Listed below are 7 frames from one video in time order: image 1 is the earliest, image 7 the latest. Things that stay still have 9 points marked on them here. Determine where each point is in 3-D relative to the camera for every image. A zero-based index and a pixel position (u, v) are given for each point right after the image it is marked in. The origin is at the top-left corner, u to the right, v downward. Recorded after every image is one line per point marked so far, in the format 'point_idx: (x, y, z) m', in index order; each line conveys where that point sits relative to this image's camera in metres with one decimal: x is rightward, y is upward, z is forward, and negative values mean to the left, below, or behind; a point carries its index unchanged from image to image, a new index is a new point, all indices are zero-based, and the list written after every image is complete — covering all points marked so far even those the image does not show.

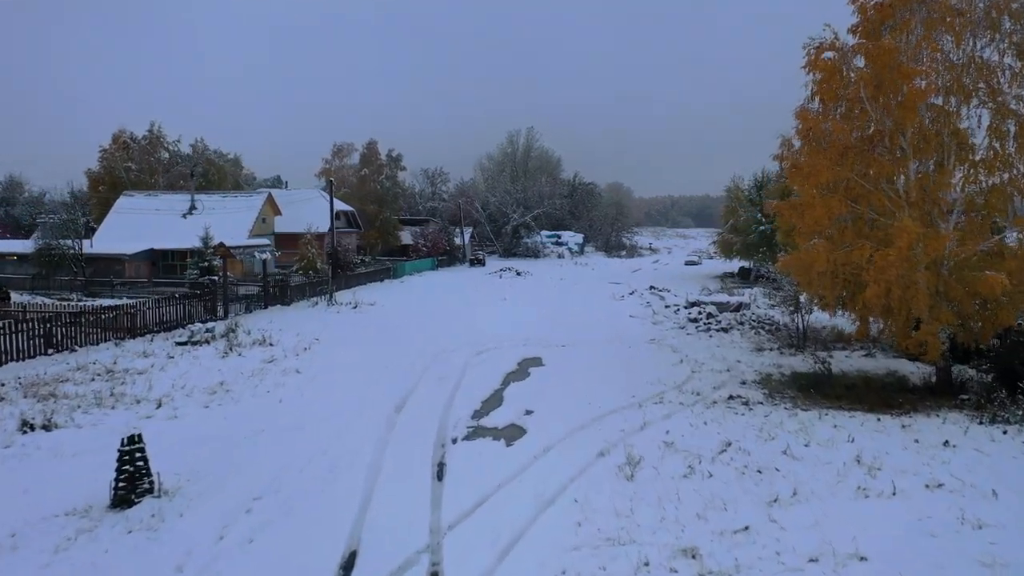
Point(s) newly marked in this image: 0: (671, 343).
0: (+4.3, -1.5, +17.5) m
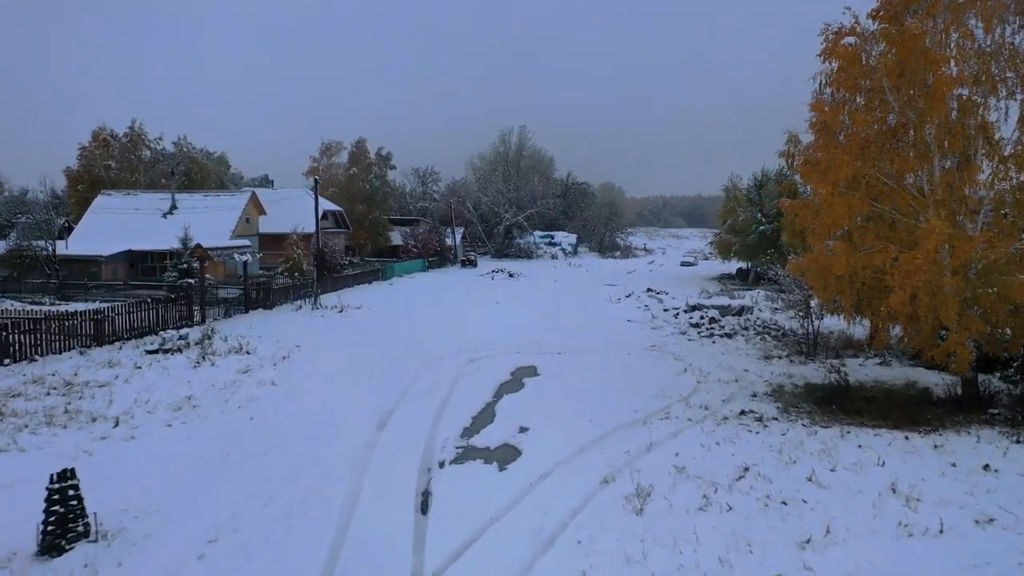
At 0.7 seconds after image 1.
0: (+4.1, -1.6, +16.5) m
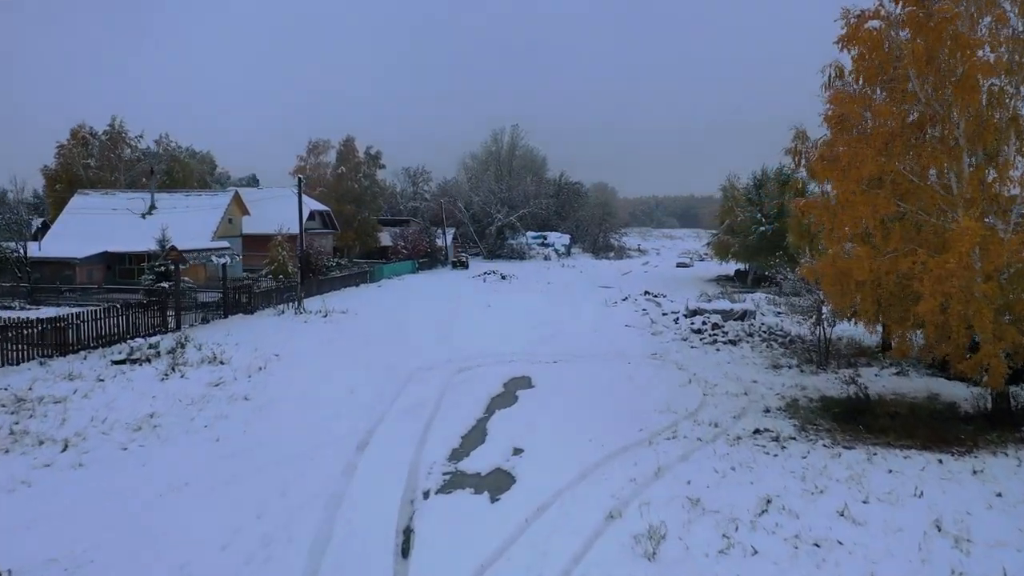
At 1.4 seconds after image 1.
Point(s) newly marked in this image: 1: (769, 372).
0: (+3.9, -1.7, +15.6) m
1: (+5.5, -1.8, +14.0) m
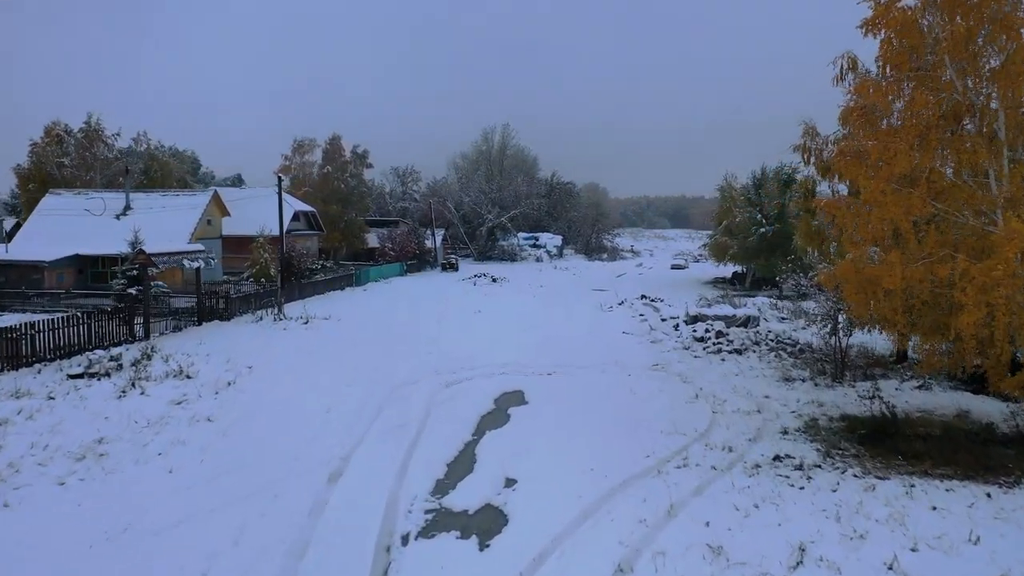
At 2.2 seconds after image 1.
0: (+3.7, -1.8, +14.6) m
1: (+5.3, -1.9, +13.0) m
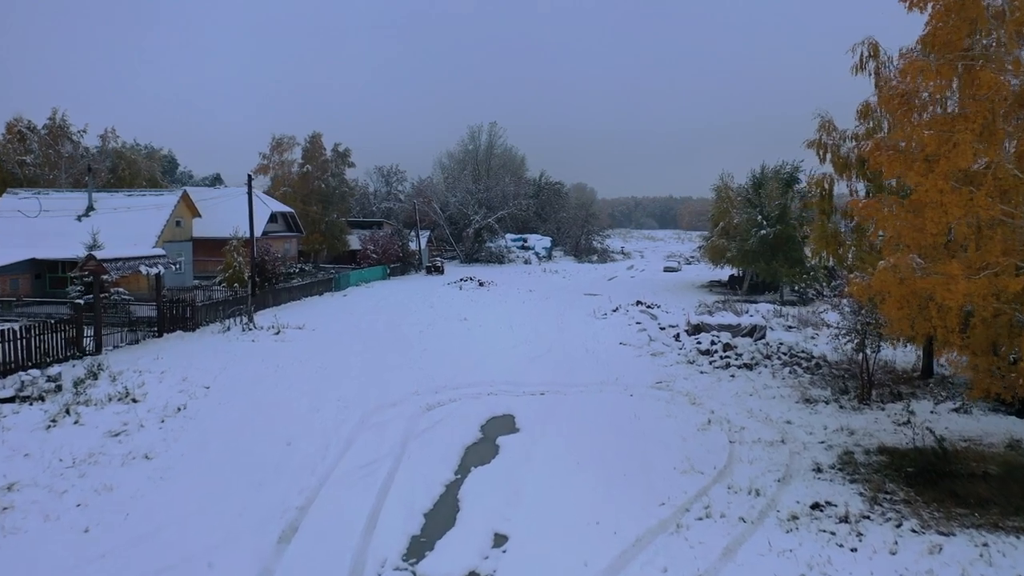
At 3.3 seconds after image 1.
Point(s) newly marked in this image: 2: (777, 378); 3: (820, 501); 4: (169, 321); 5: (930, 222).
0: (+3.5, -2.0, +13.1) m
1: (+5.1, -2.1, +11.6) m
2: (+5.5, -1.9, +13.6) m
3: (+3.7, -2.6, +7.9) m
4: (-10.3, -0.9, +19.7) m
5: (+5.2, +0.8, +8.1) m
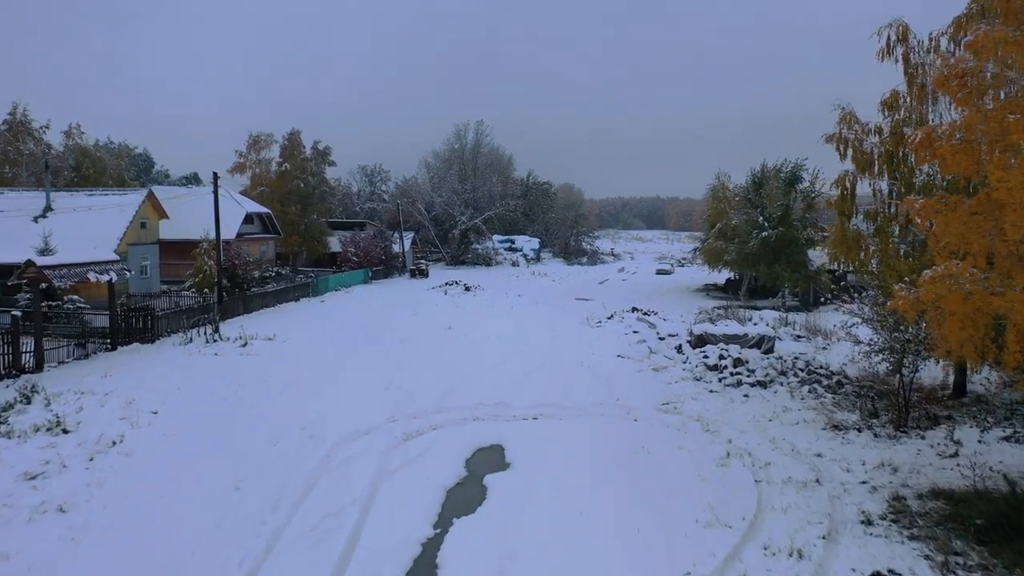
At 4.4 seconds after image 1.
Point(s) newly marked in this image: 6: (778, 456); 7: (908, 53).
0: (+3.3, -2.2, +11.7) m
1: (+5.0, -2.3, +10.2) m
2: (+5.3, -2.1, +12.2) m
3: (+3.6, -2.7, +6.5) m
4: (-10.7, -1.2, +18.0) m
5: (+5.1, +0.6, +6.7) m
6: (+3.9, -2.4, +9.5) m
7: (+7.5, +4.5, +12.4) m
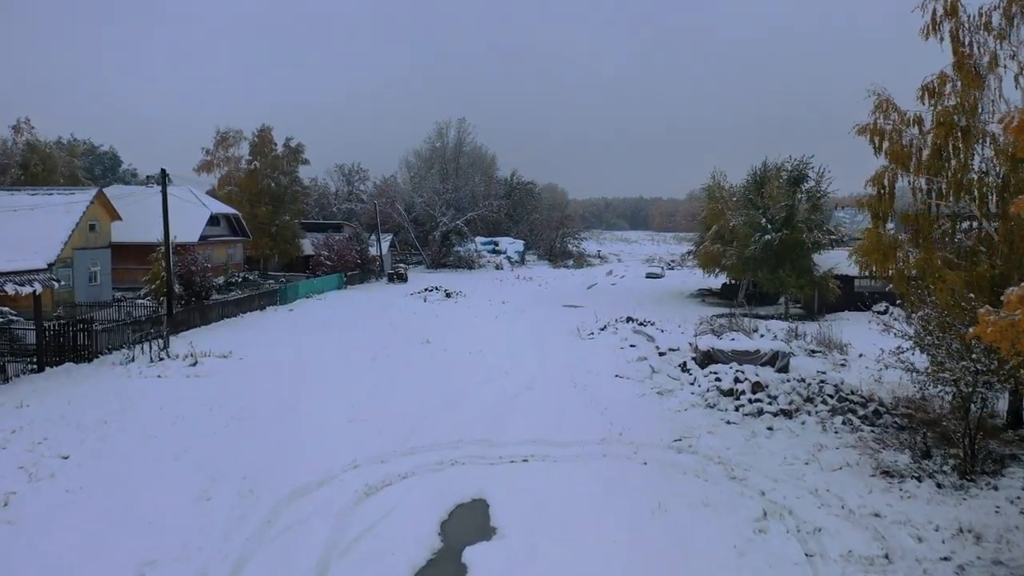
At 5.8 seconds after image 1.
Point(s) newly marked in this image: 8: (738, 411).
0: (+3.1, -2.5, +9.9) m
1: (+4.8, -2.6, +8.4) m
2: (+5.1, -2.3, +10.5) m
3: (+3.5, -3.0, +4.7) m
4: (-11.0, -1.5, +15.8) m
5: (+5.0, +0.4, +5.0) m
6: (+3.7, -2.7, +7.7) m
7: (+7.3, +4.2, +10.7) m
8: (+4.1, -2.2, +11.9) m
